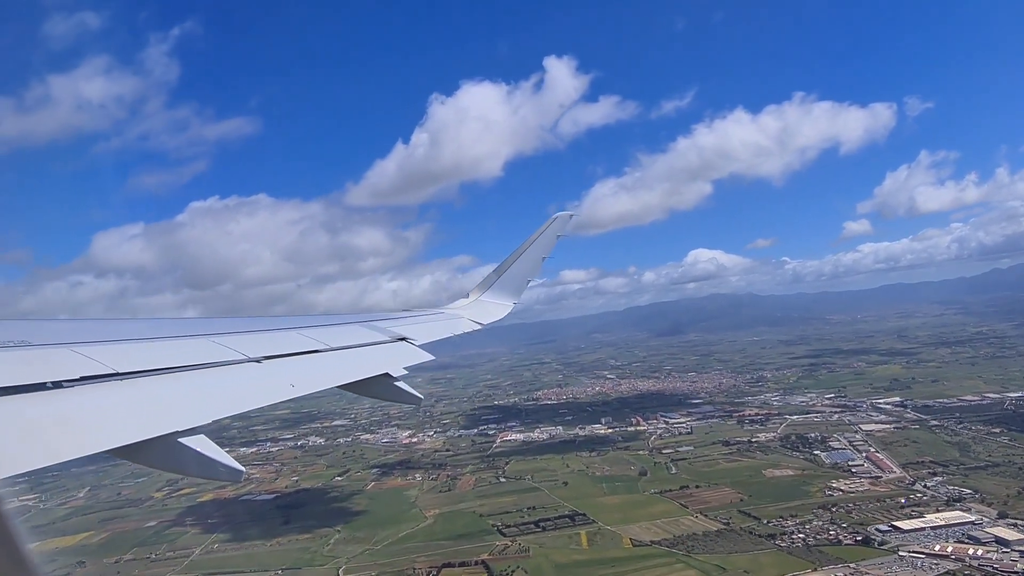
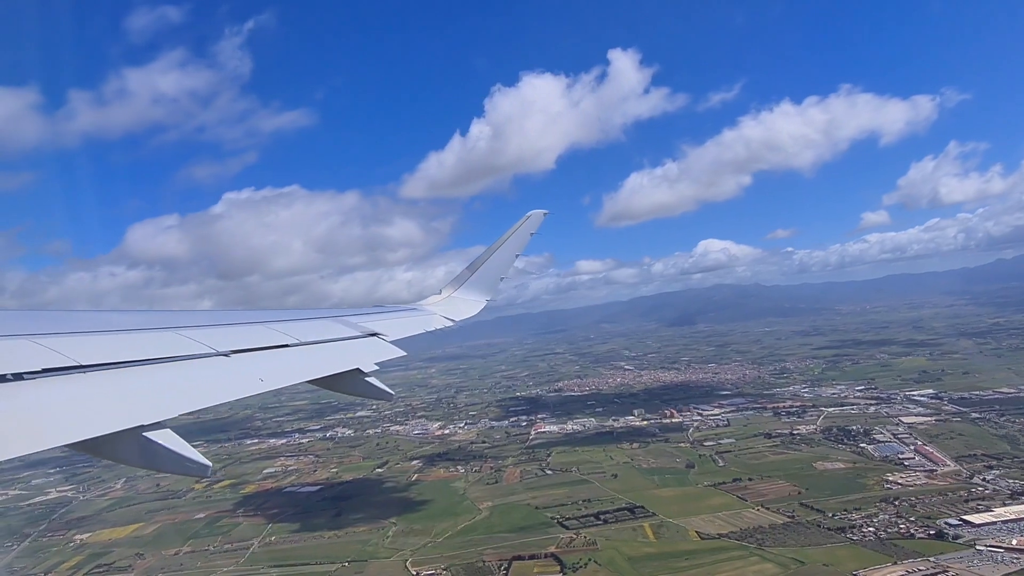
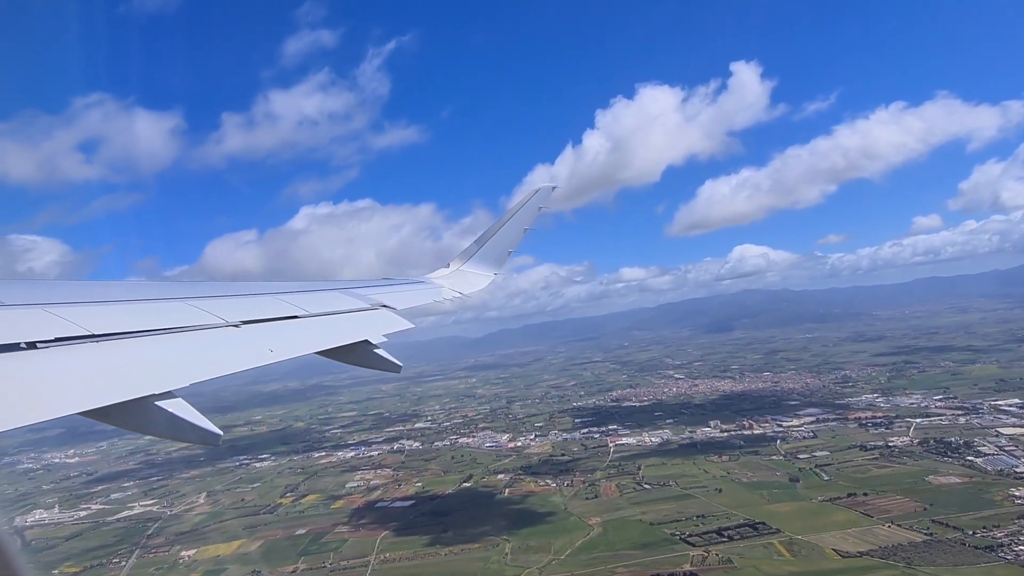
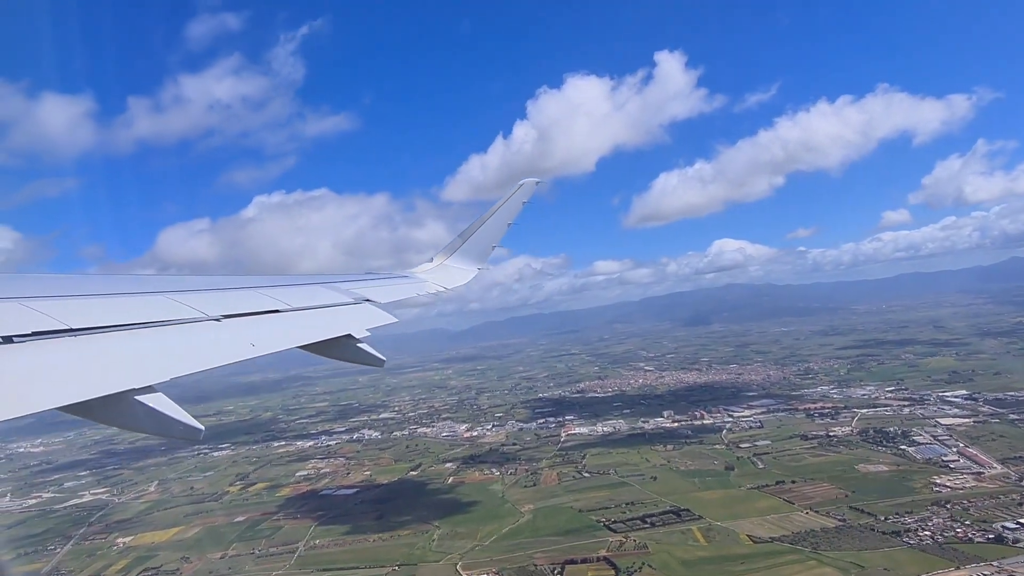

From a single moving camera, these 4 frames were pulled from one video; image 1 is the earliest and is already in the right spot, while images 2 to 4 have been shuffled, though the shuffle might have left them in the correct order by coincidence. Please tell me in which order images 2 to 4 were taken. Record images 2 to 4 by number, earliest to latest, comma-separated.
2, 4, 3
